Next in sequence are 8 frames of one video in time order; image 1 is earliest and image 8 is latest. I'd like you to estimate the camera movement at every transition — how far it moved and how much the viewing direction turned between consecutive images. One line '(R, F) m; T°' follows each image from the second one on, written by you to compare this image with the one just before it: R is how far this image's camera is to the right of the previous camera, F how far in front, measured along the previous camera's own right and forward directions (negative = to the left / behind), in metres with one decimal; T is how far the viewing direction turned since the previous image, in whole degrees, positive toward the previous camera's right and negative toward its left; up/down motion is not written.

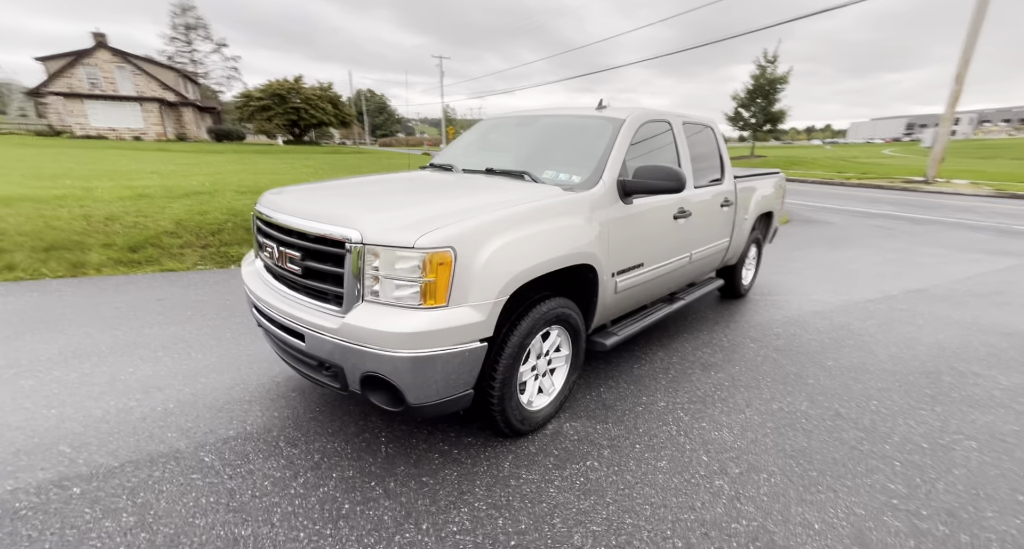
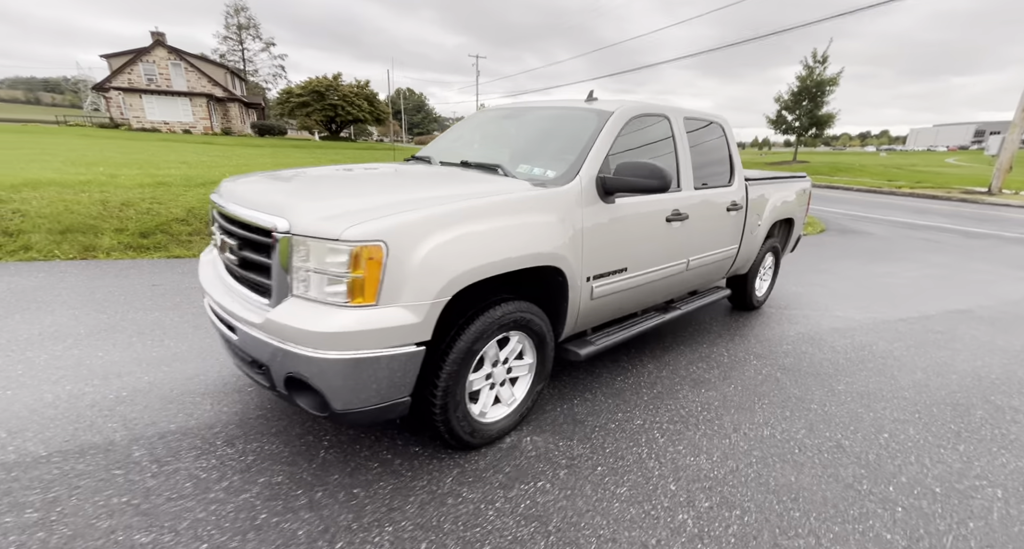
(+0.4, +0.2) m; -4°
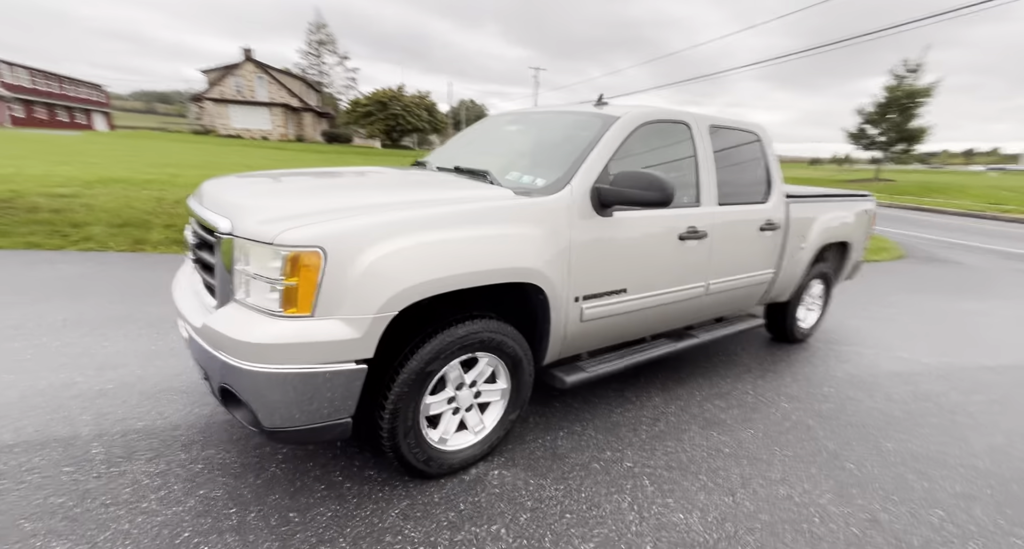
(+0.4, +0.2) m; -7°
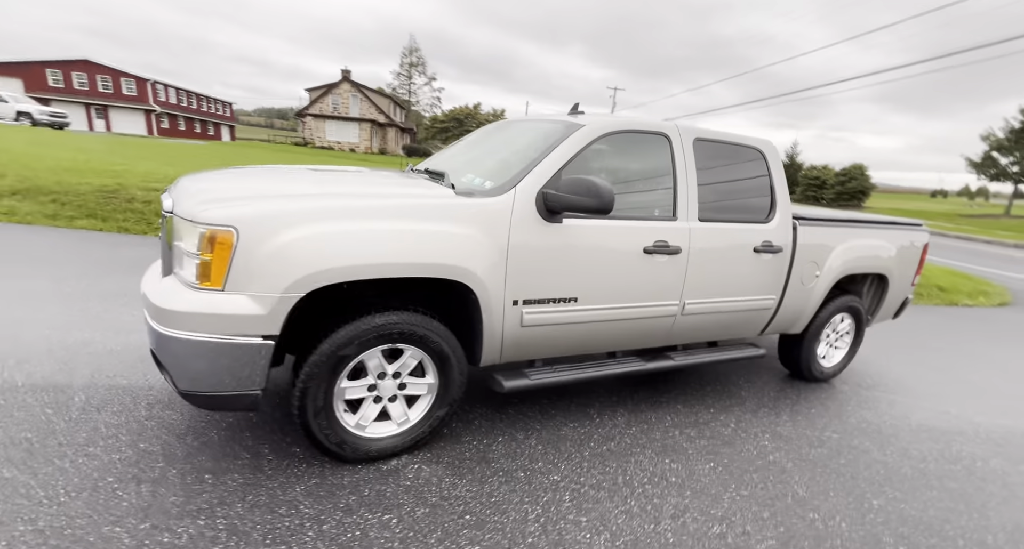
(+0.7, 0.0) m; -9°
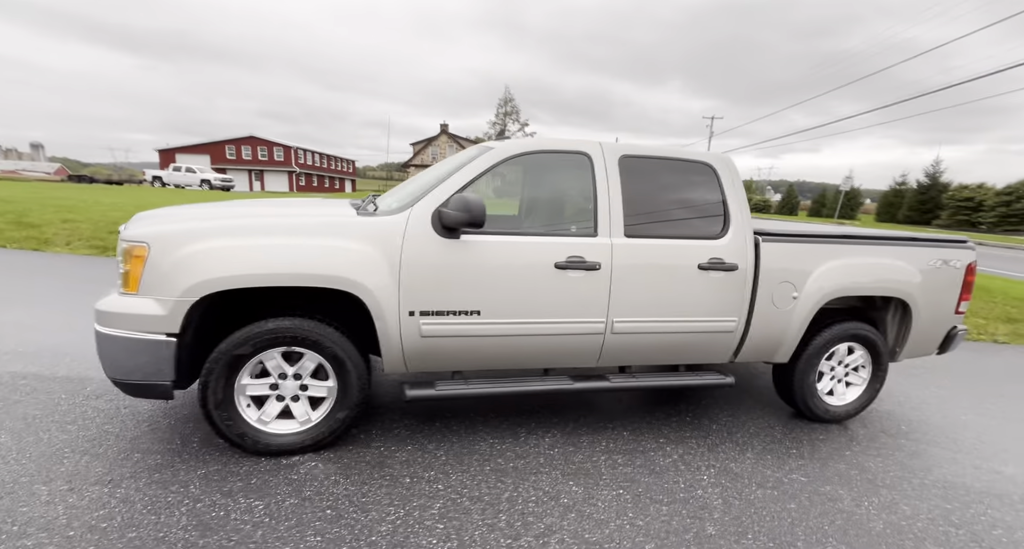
(+1.1, 0.0) m; -12°
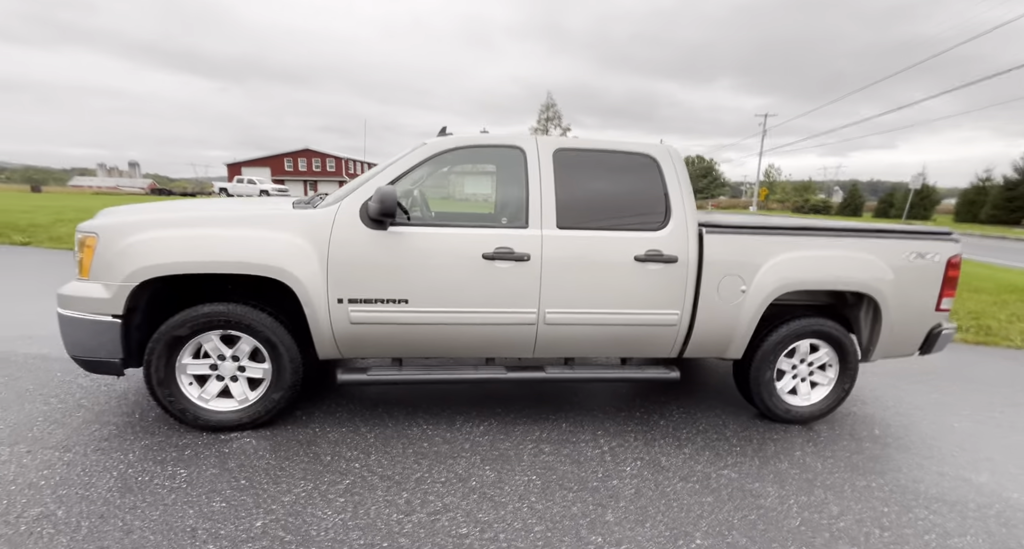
(+0.7, 0.0) m; -5°
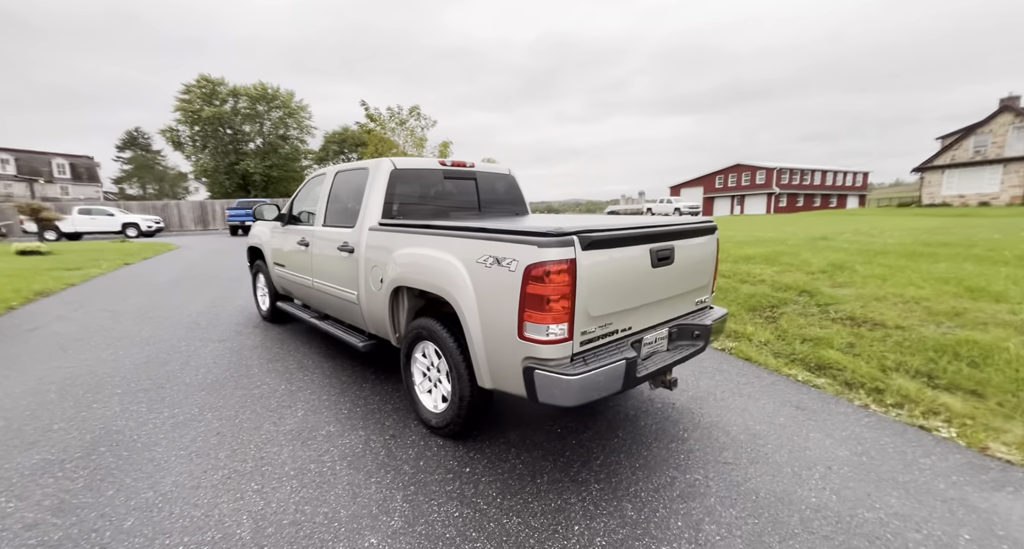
(+0.6, -0.1) m; -8°
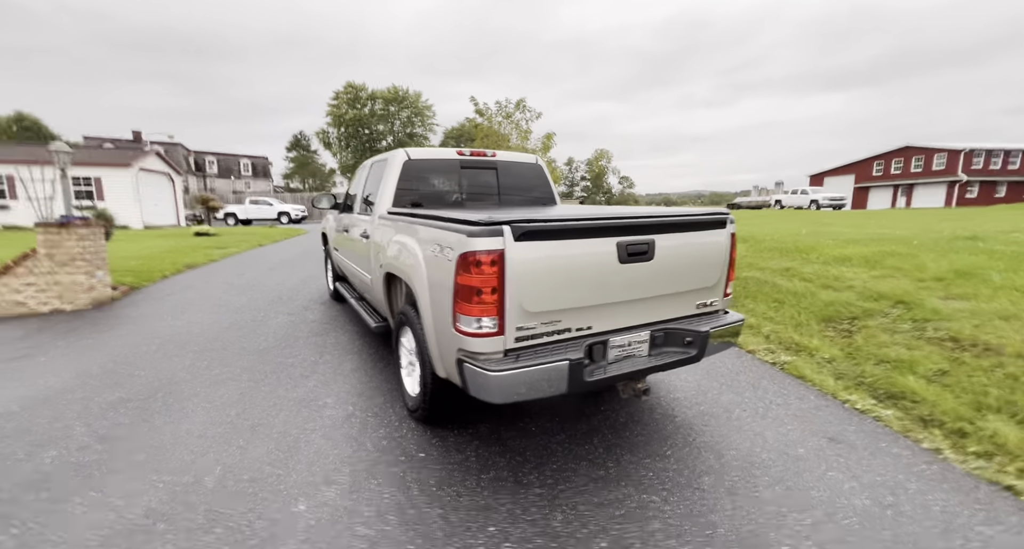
(+0.7, +0.1) m; -15°
